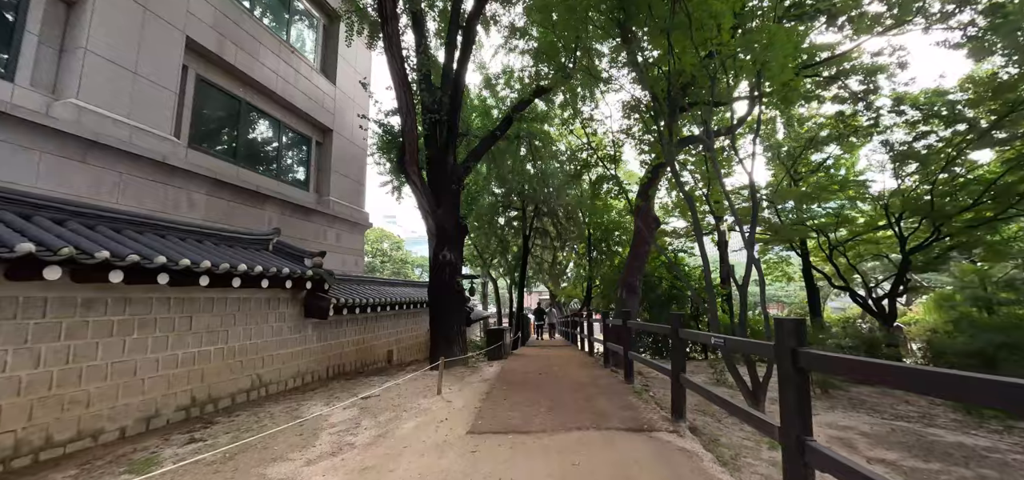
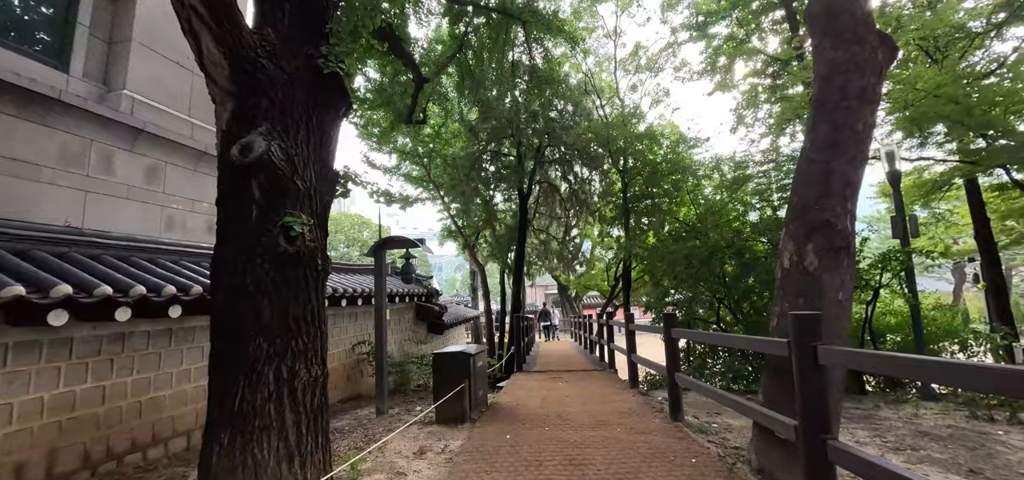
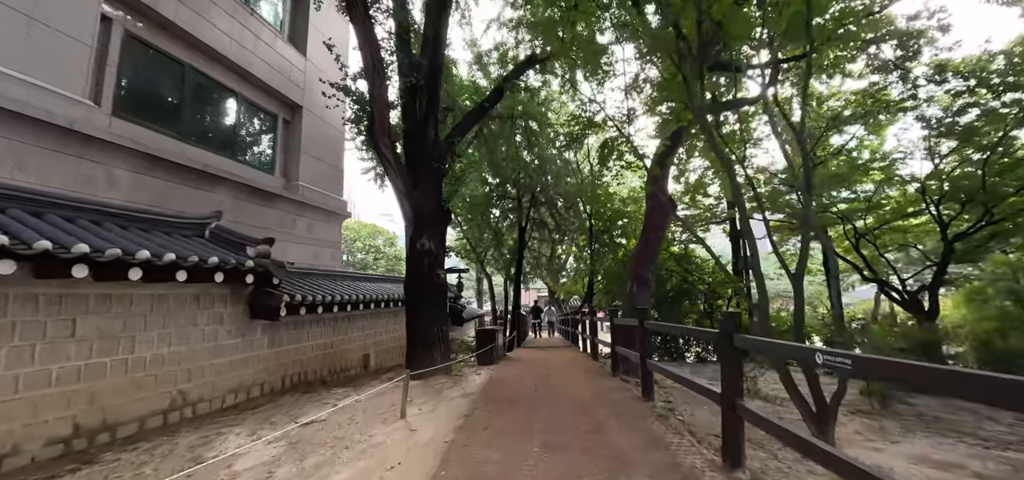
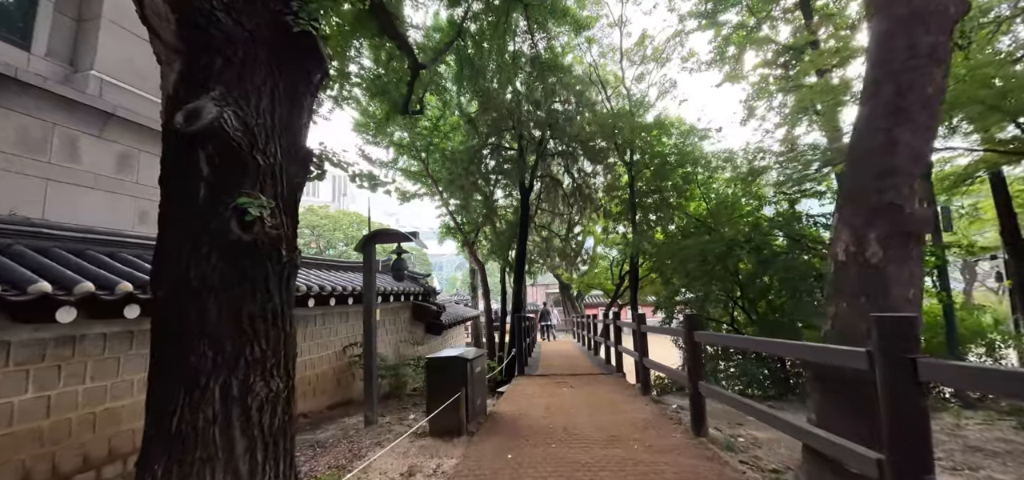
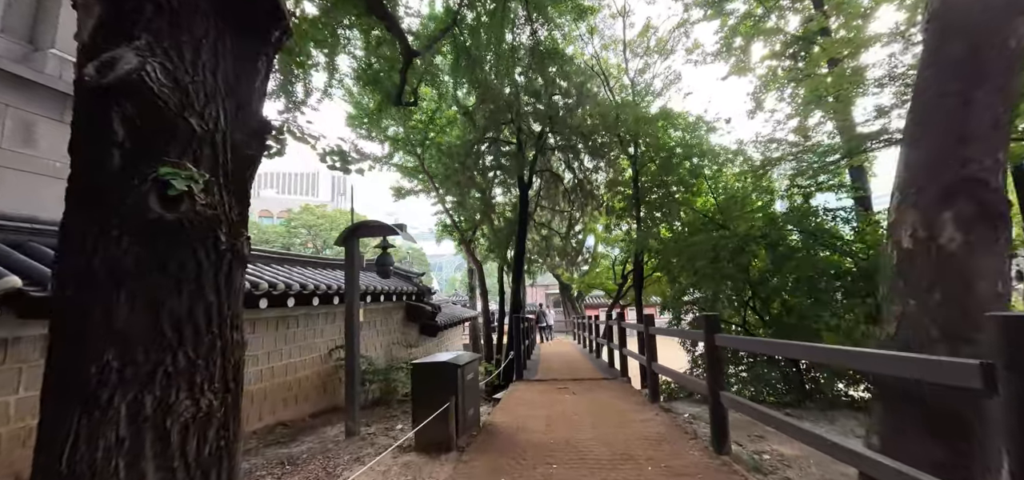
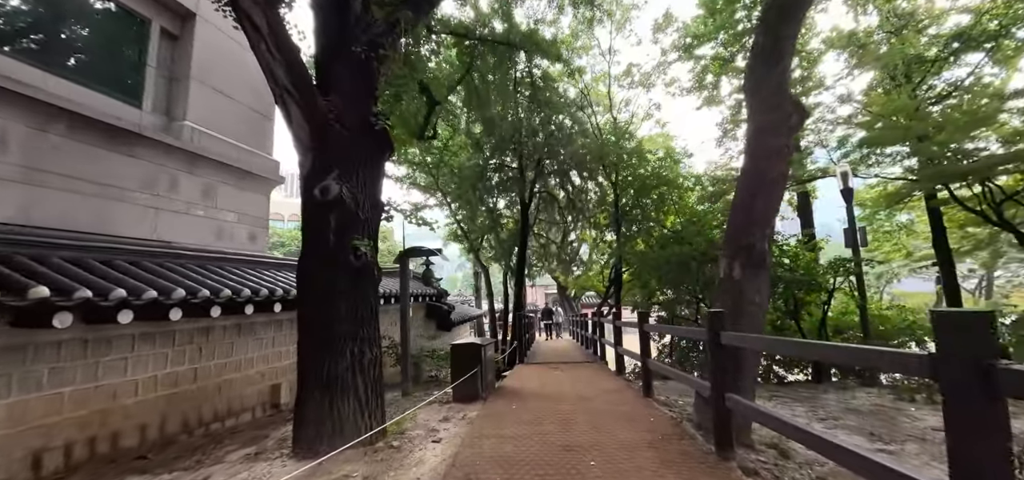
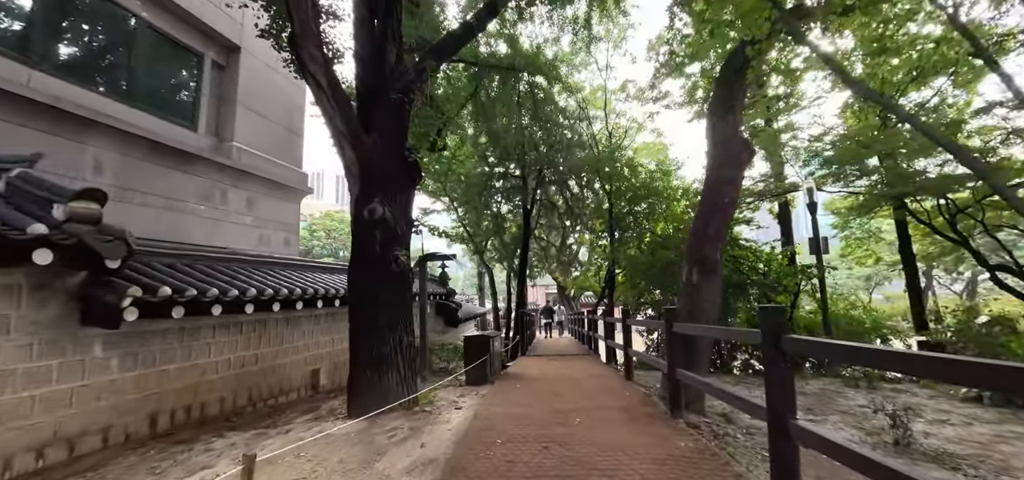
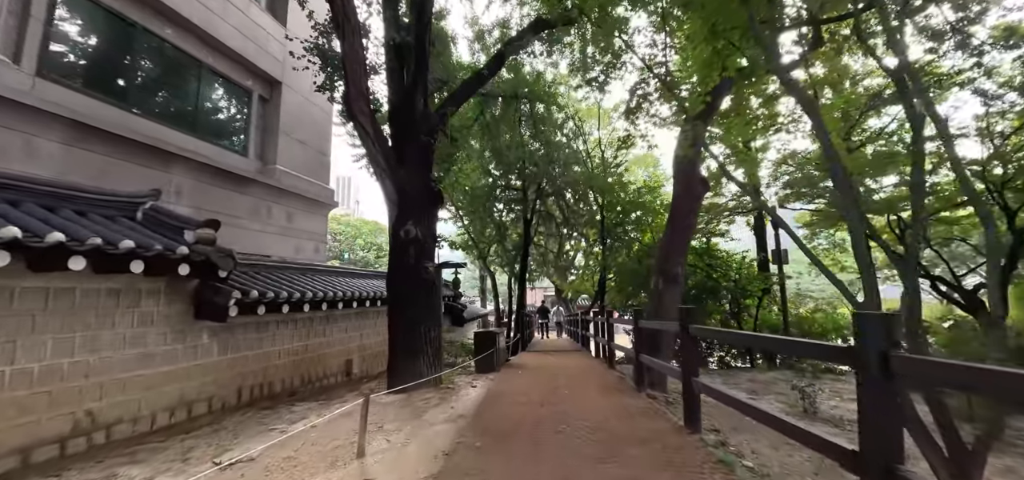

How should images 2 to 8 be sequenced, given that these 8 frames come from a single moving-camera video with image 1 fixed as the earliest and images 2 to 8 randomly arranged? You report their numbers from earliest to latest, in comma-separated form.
3, 8, 7, 6, 2, 4, 5
